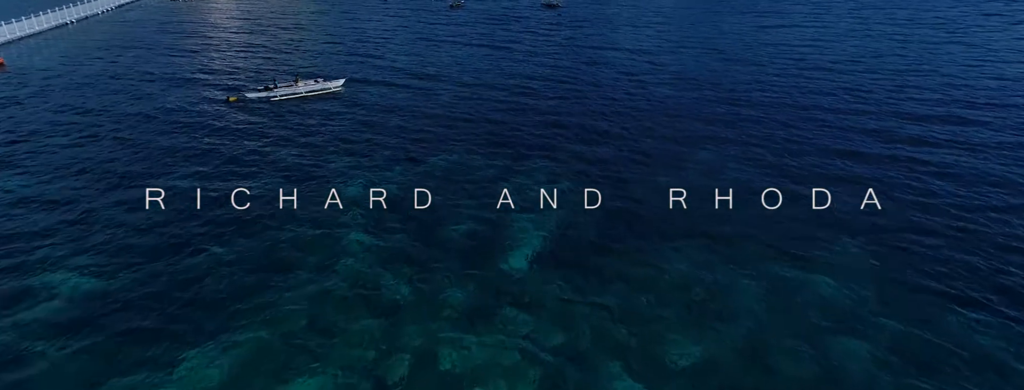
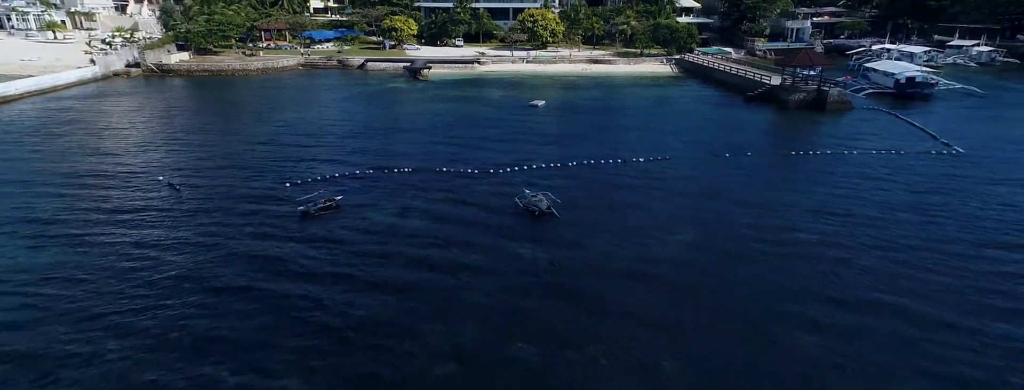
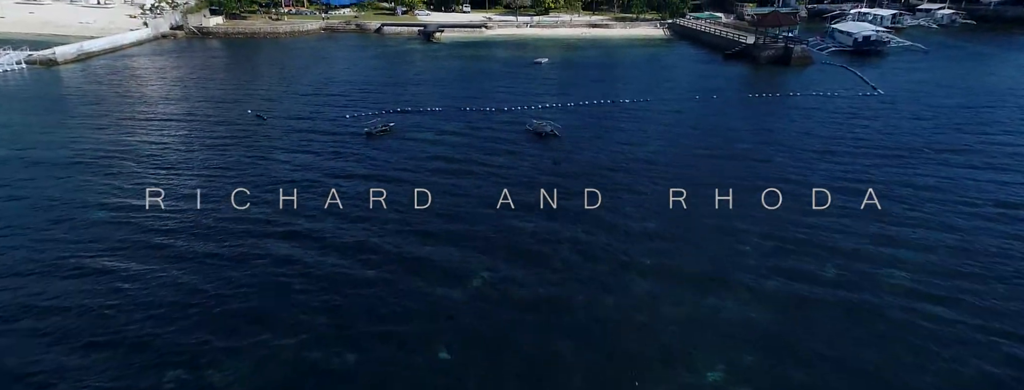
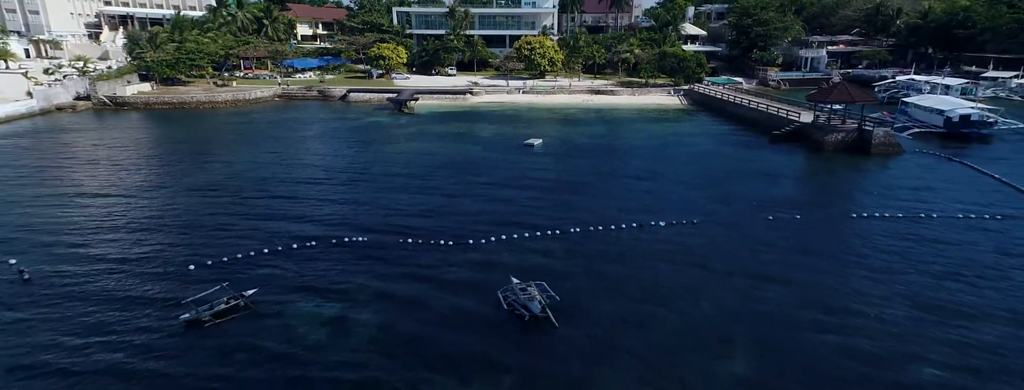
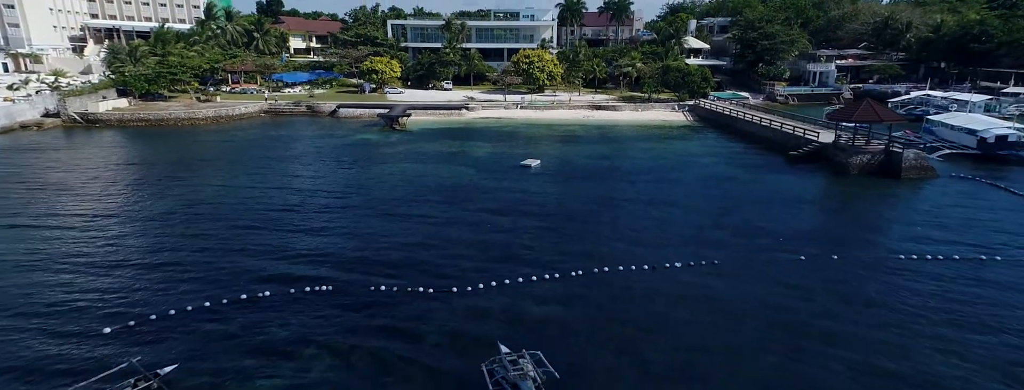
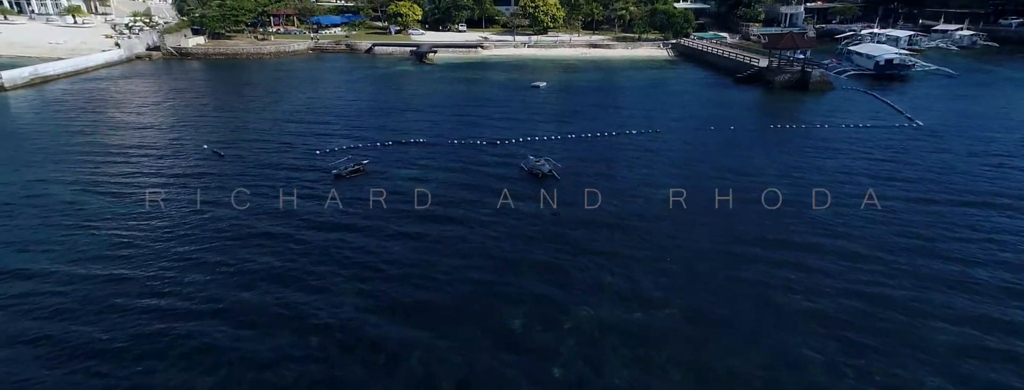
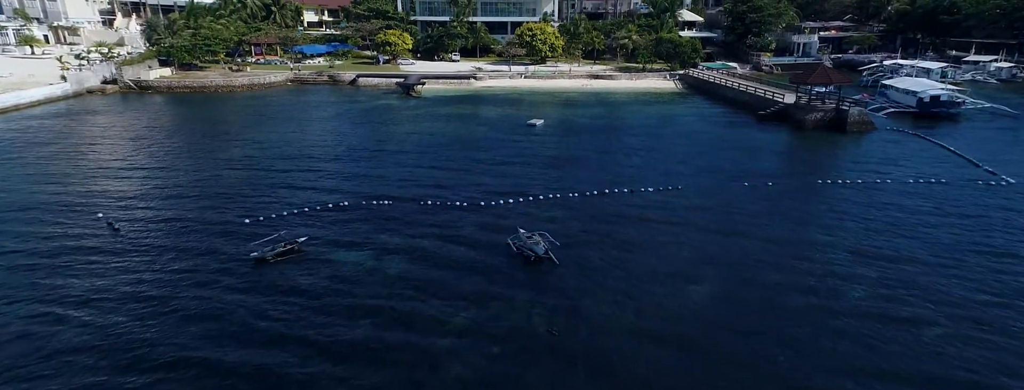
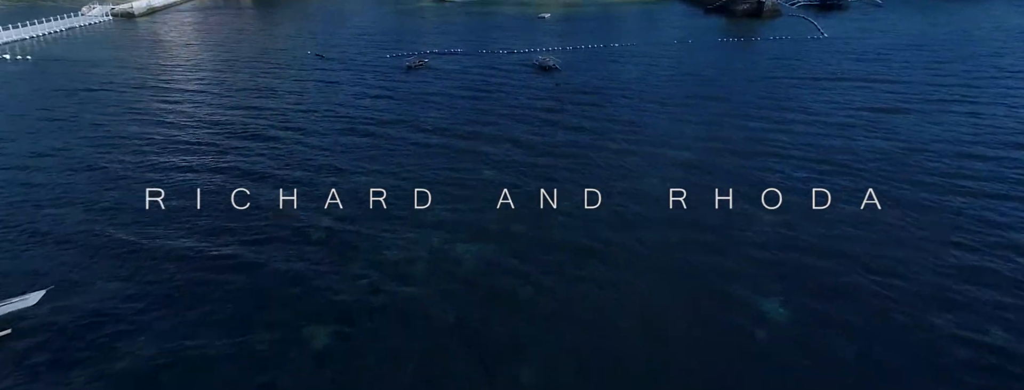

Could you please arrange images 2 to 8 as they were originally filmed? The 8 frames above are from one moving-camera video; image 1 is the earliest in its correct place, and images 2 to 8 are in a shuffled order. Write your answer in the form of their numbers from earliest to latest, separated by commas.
8, 3, 6, 2, 7, 4, 5
